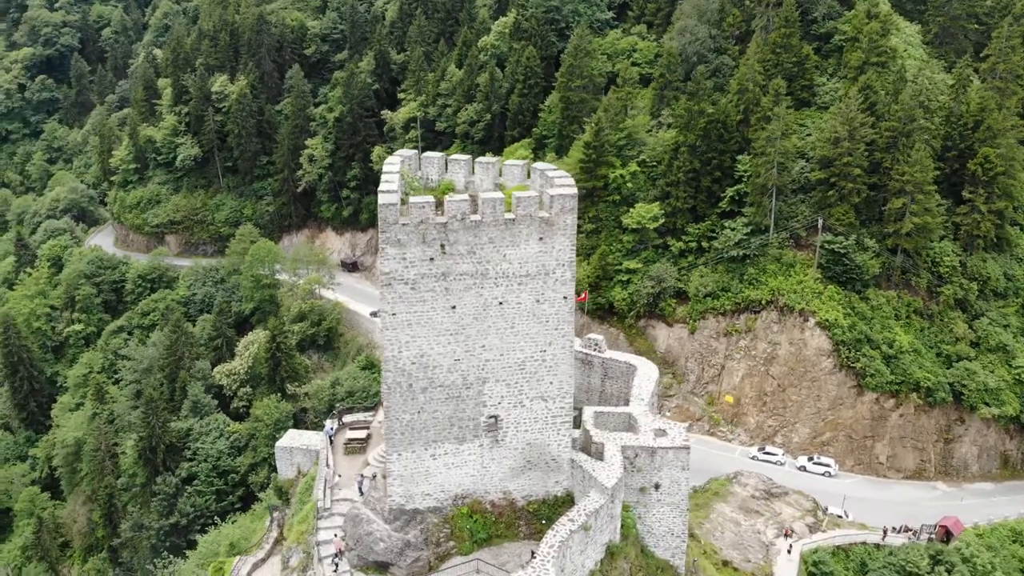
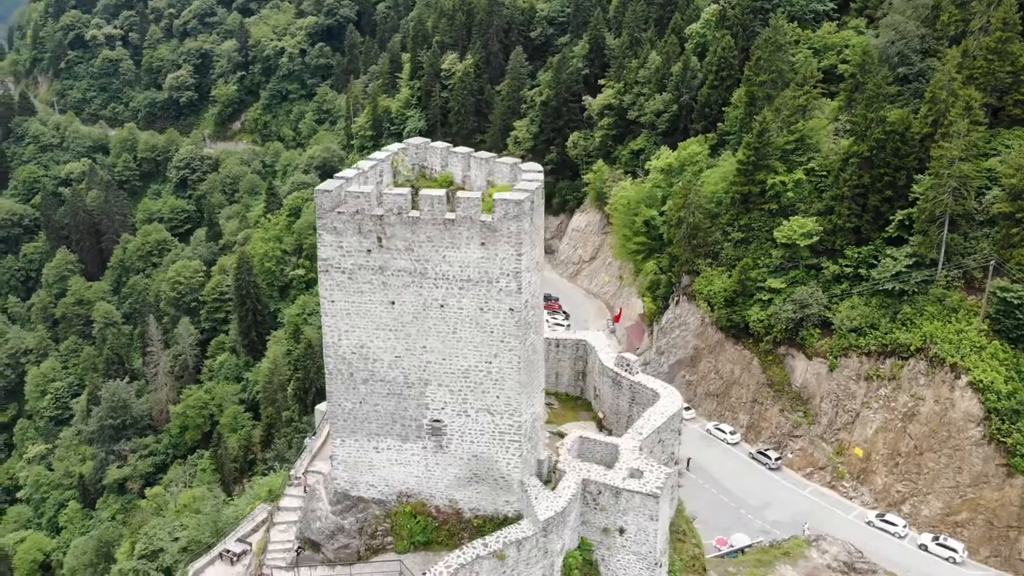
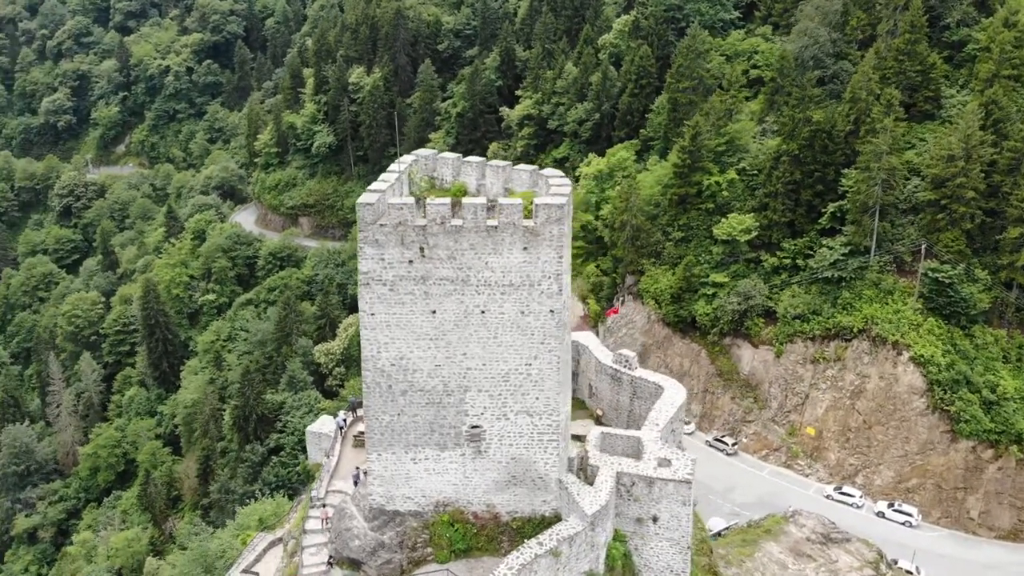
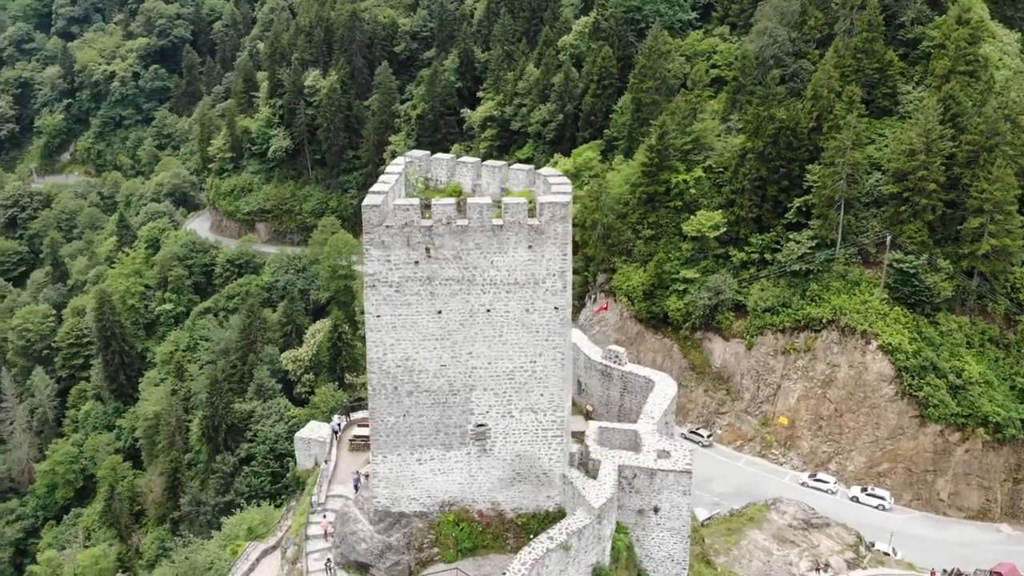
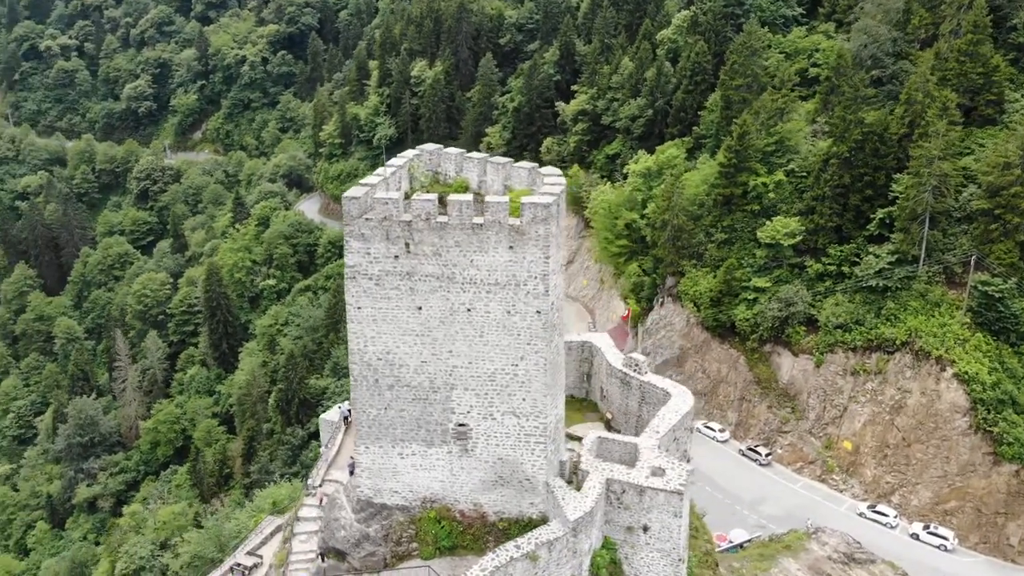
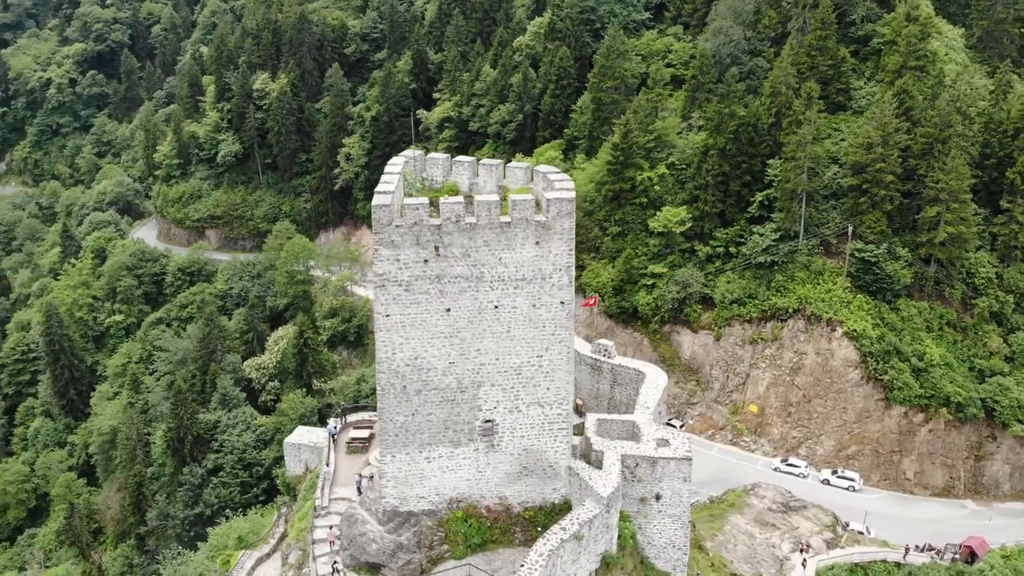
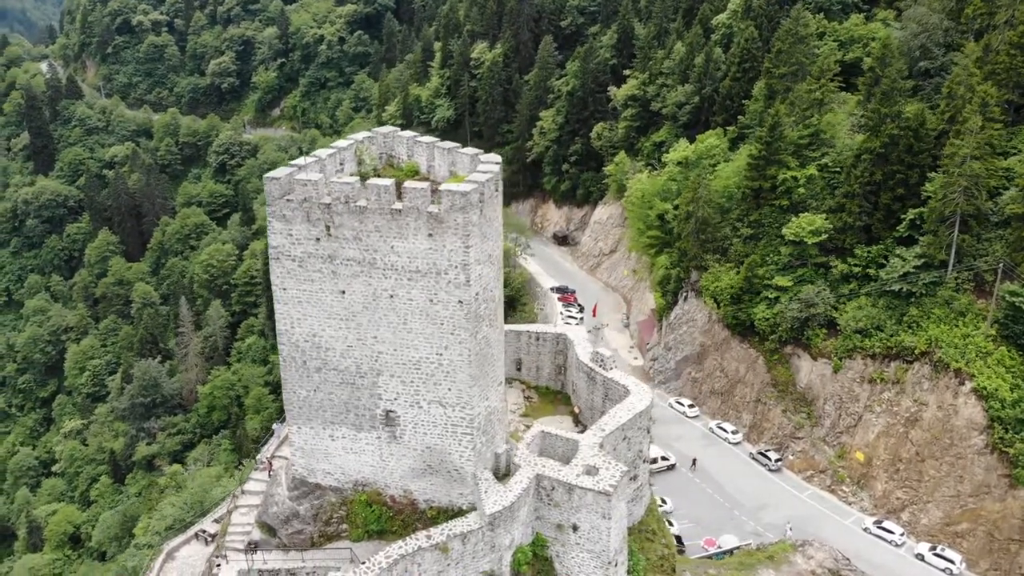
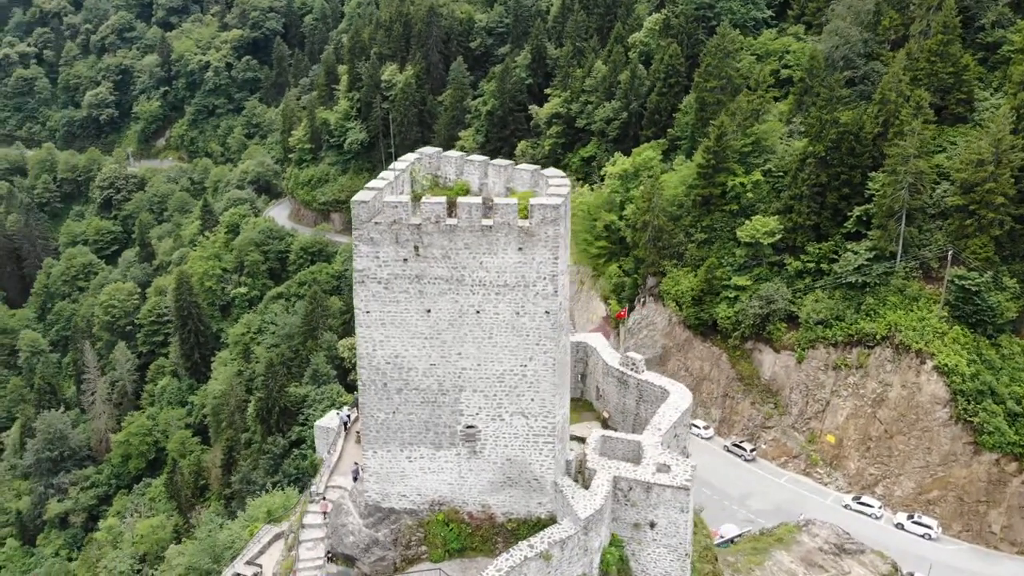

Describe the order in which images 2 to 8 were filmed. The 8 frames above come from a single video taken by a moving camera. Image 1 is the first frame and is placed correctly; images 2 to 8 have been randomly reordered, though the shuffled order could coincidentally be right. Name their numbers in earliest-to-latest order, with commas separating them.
6, 4, 3, 8, 5, 2, 7
